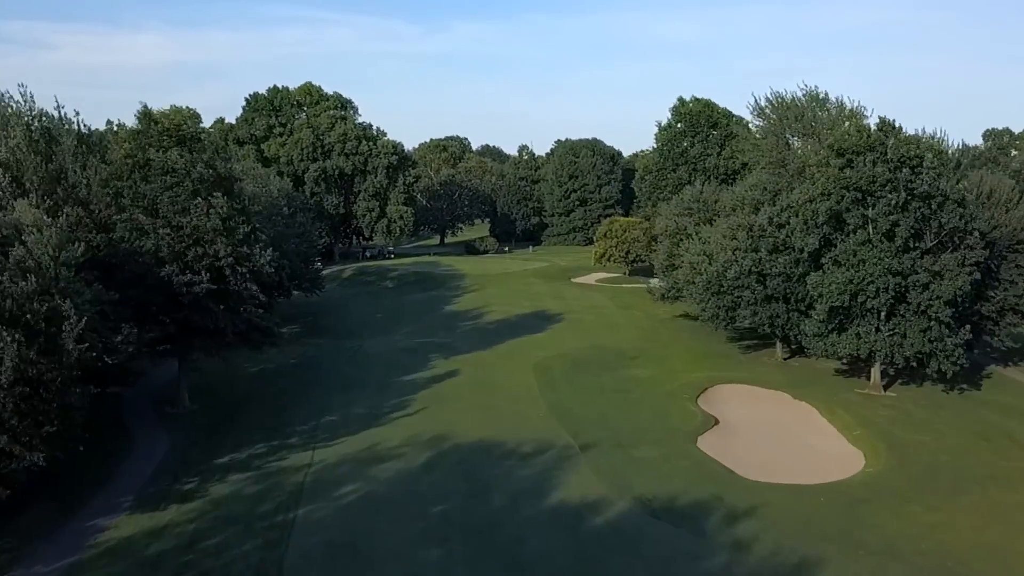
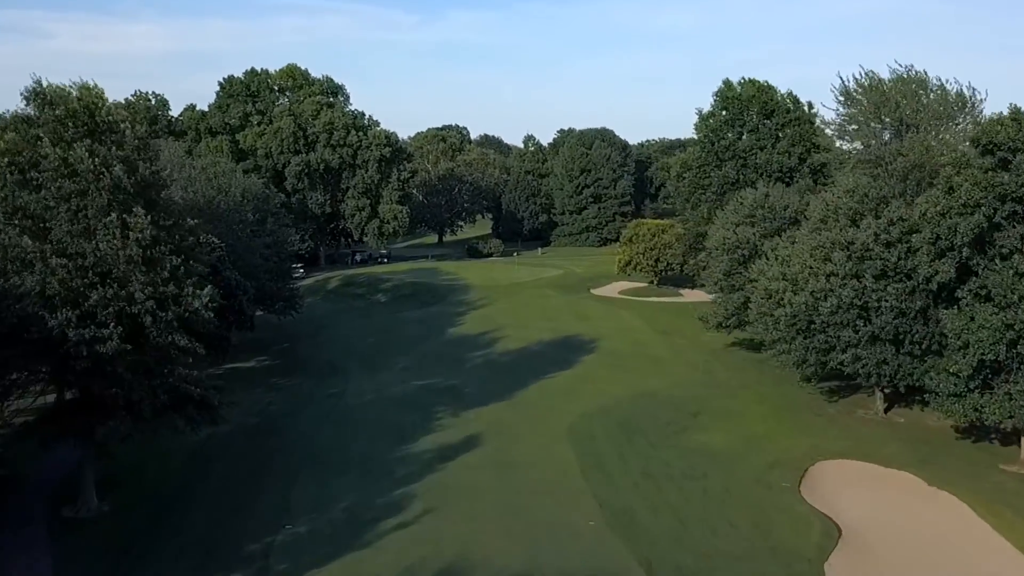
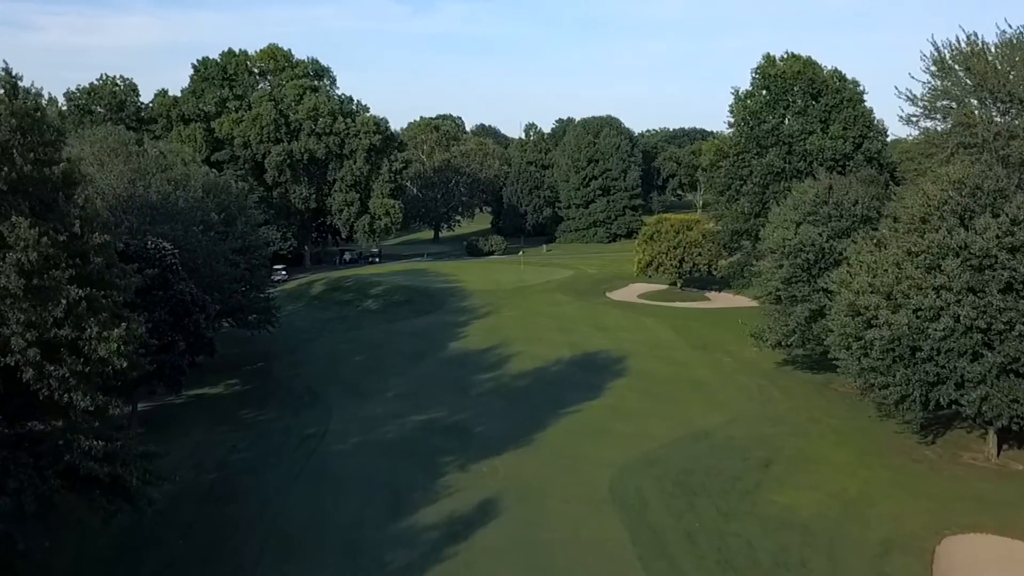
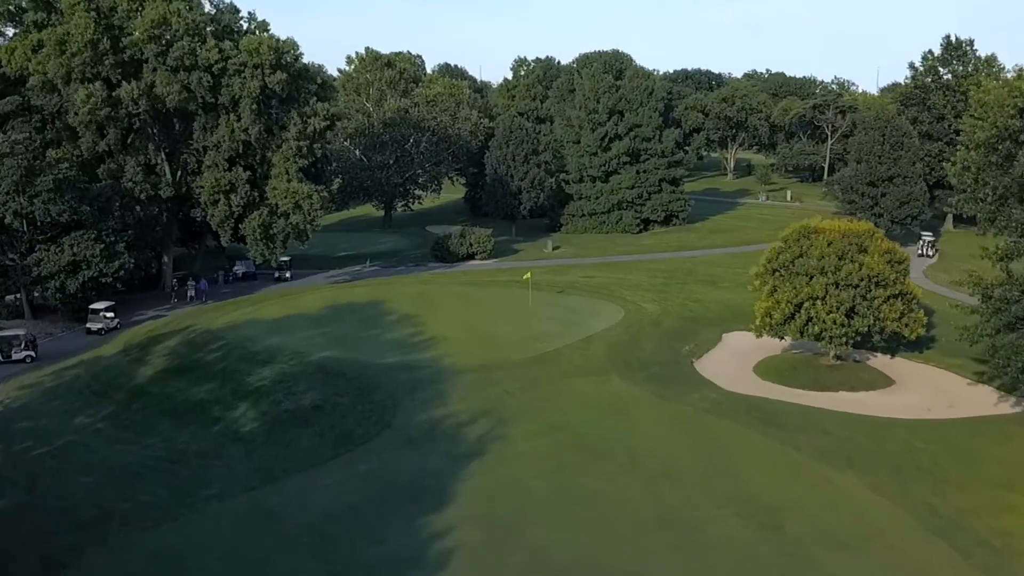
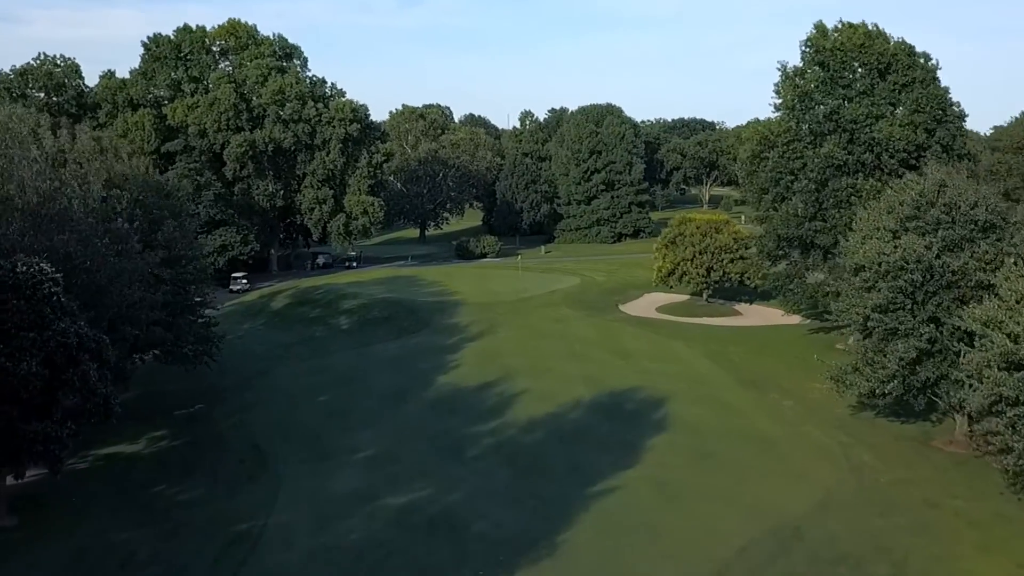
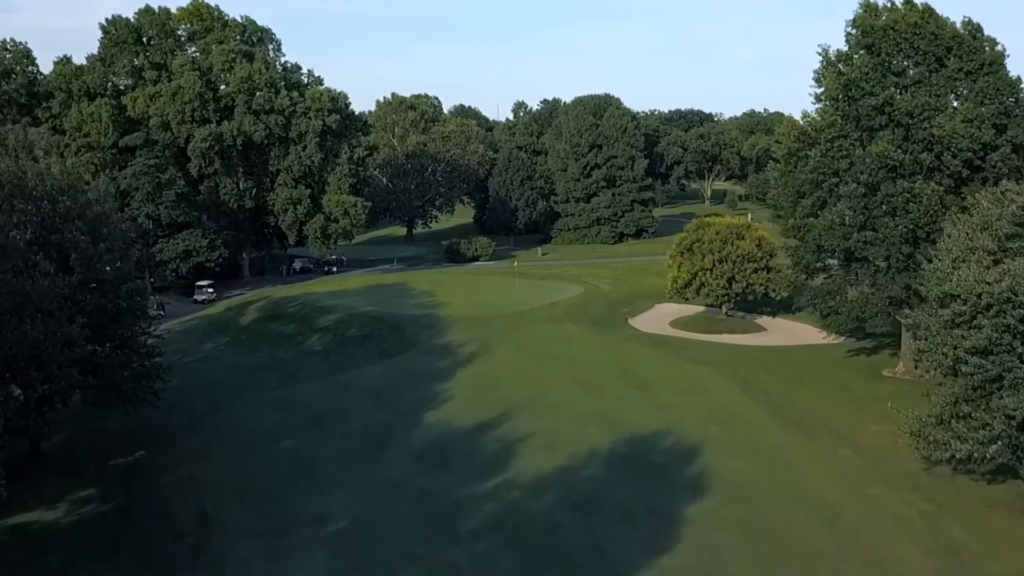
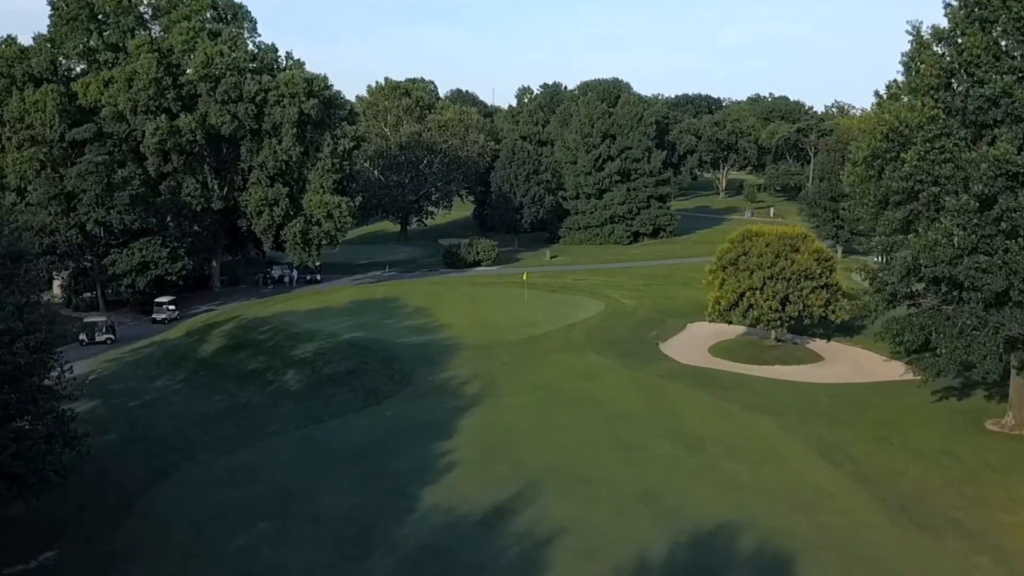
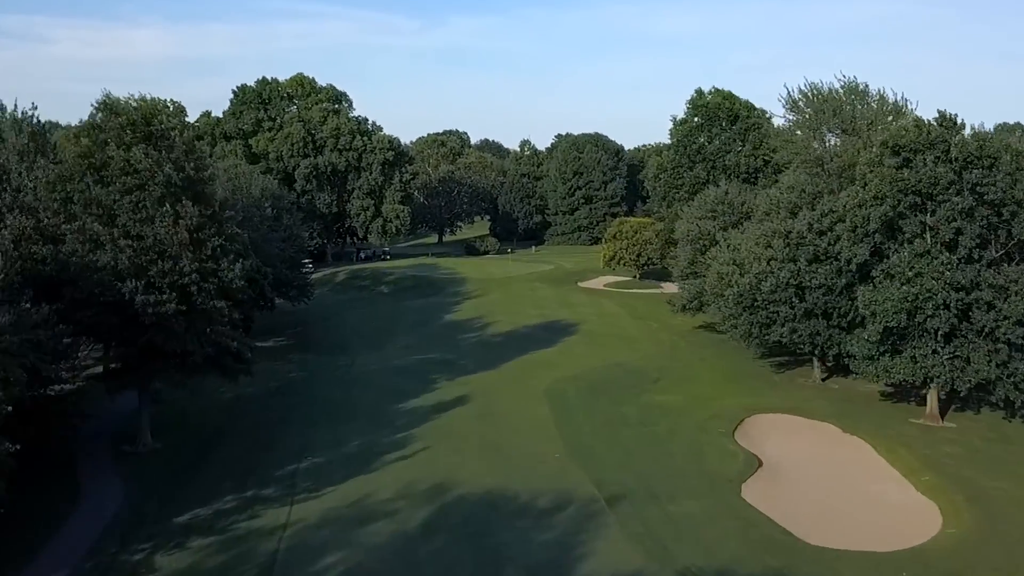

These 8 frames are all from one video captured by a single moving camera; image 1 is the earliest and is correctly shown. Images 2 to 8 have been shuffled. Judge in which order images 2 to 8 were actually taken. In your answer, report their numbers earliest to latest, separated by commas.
8, 2, 3, 5, 6, 7, 4
